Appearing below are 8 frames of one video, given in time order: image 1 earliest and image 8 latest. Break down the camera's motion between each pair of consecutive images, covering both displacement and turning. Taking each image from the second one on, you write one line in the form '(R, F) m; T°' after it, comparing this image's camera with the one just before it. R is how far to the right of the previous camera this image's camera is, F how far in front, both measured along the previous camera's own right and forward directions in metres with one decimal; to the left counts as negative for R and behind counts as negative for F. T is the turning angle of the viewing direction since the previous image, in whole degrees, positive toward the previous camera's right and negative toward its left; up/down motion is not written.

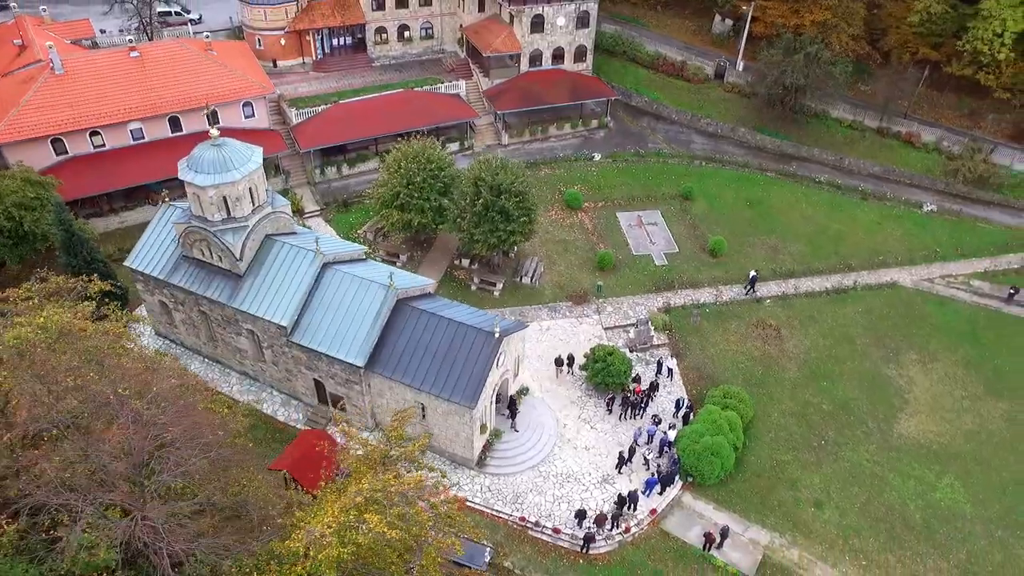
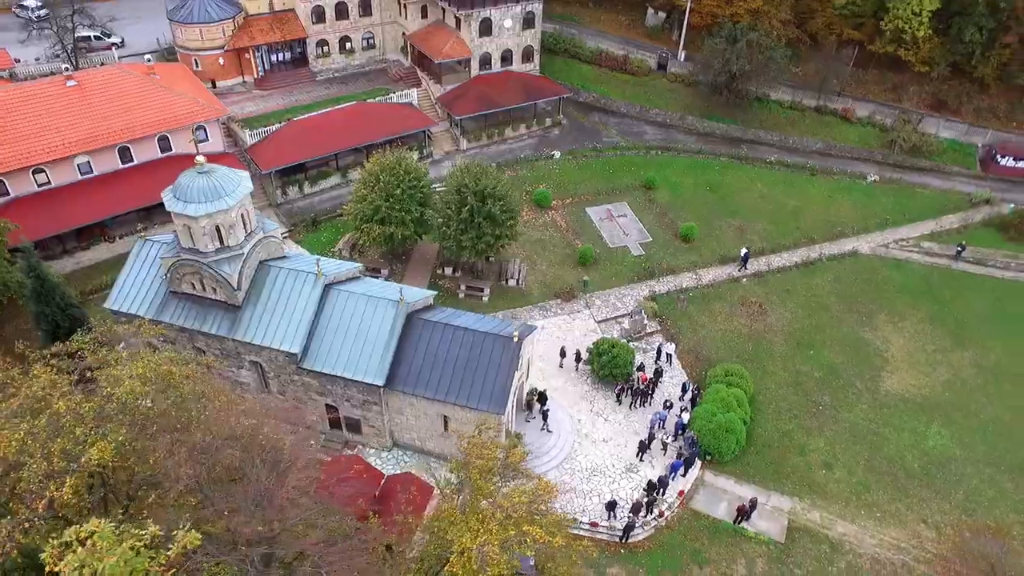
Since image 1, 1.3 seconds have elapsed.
(-4.2, +0.1) m; +7°
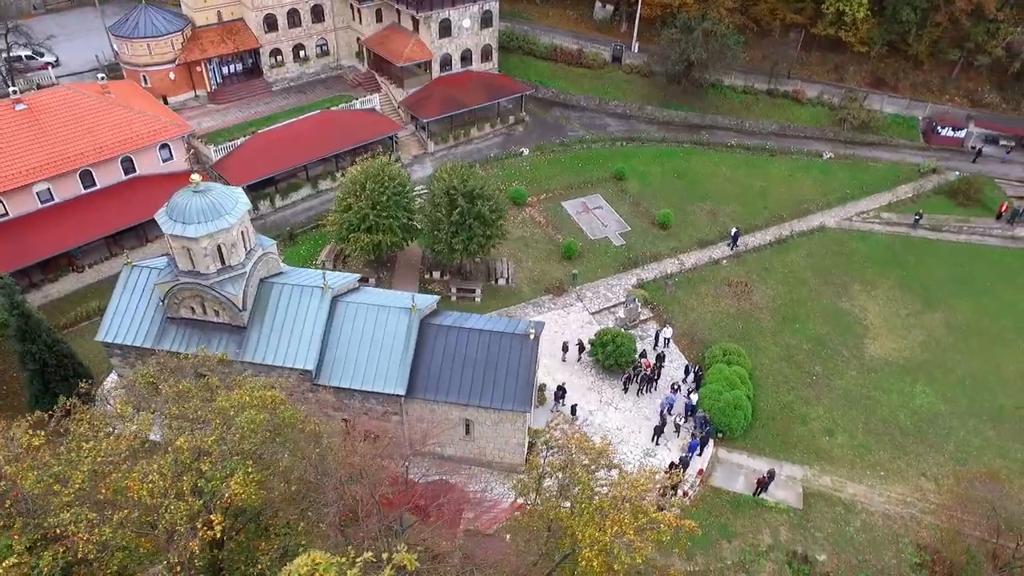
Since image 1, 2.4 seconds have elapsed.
(-3.5, +0.1) m; +6°
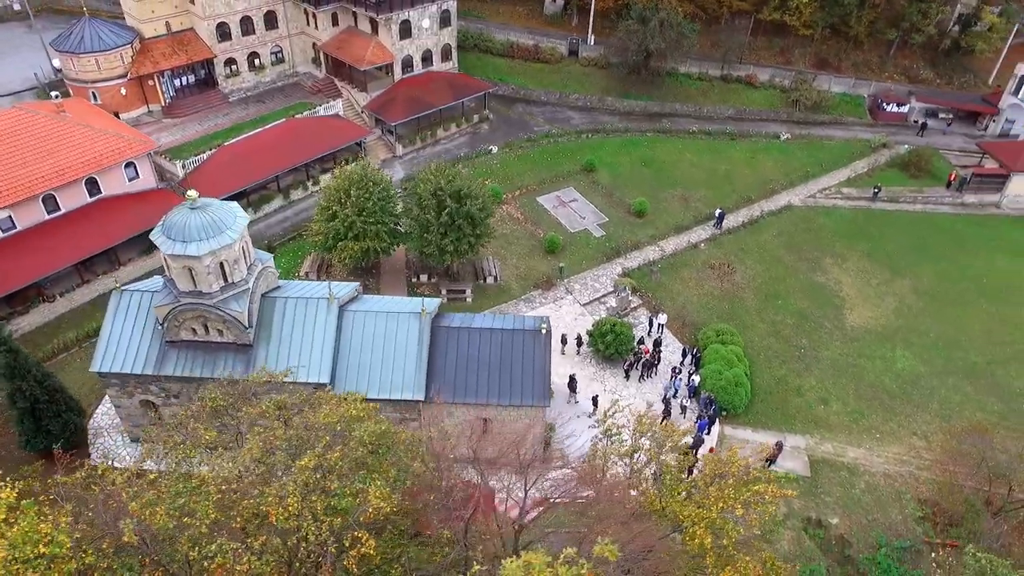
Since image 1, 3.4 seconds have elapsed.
(-3.1, +0.1) m; +5°
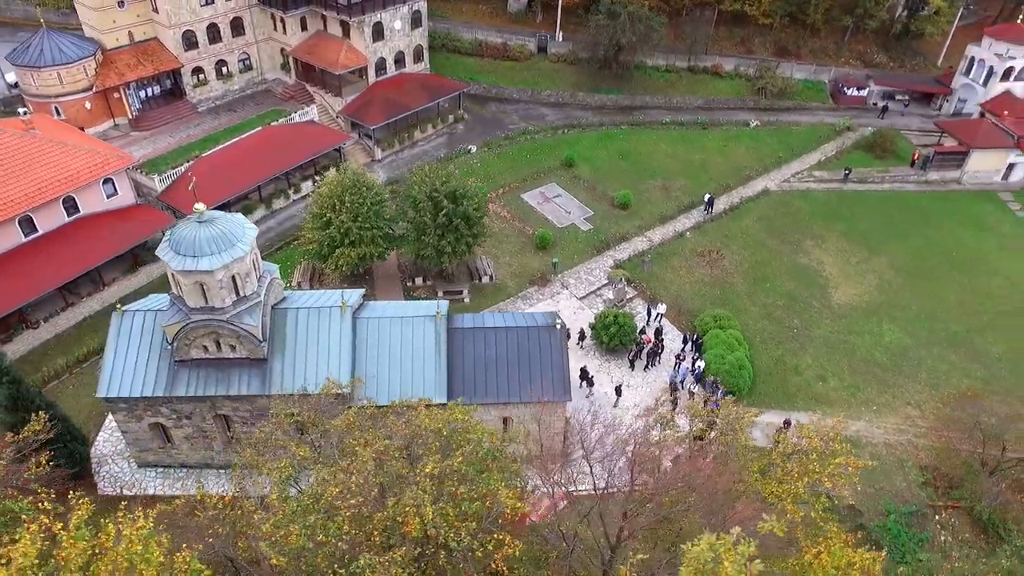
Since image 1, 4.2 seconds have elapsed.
(-2.7, +0.1) m; +4°
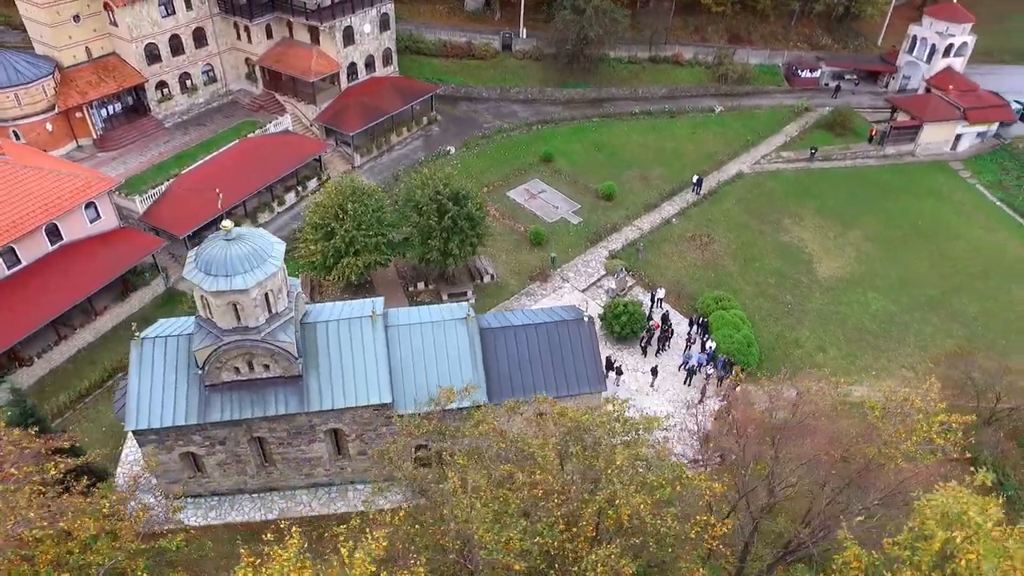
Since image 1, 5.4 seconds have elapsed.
(-4.0, +0.1) m; +5°
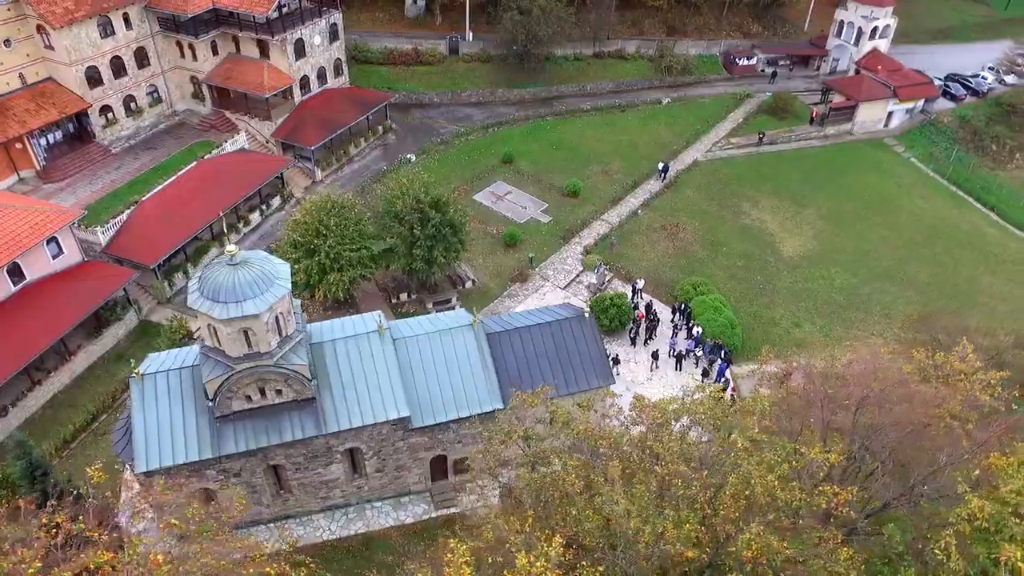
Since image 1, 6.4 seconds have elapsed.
(-3.1, +0.1) m; +6°
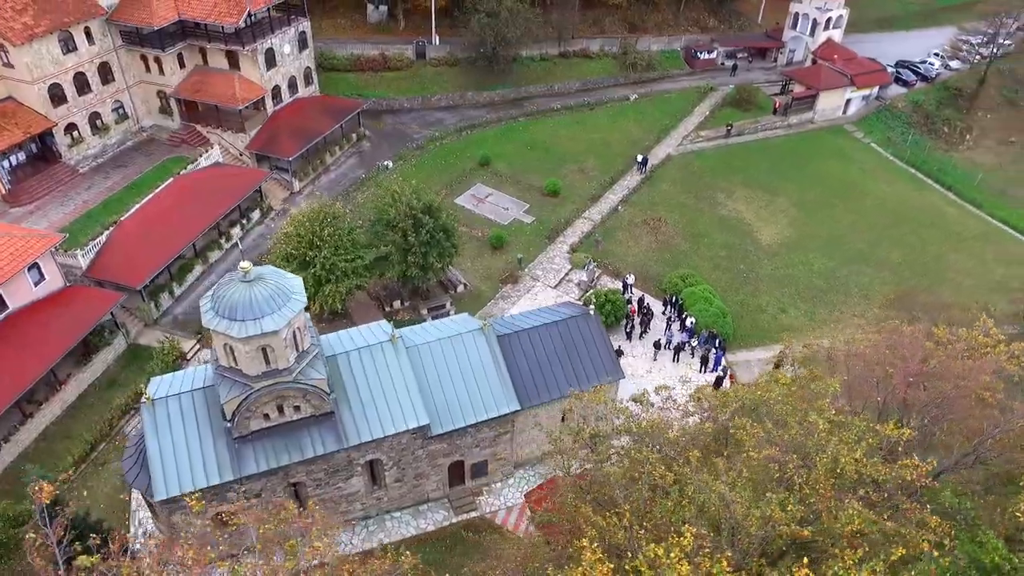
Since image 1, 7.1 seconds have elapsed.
(-2.4, 0.0) m; +4°
